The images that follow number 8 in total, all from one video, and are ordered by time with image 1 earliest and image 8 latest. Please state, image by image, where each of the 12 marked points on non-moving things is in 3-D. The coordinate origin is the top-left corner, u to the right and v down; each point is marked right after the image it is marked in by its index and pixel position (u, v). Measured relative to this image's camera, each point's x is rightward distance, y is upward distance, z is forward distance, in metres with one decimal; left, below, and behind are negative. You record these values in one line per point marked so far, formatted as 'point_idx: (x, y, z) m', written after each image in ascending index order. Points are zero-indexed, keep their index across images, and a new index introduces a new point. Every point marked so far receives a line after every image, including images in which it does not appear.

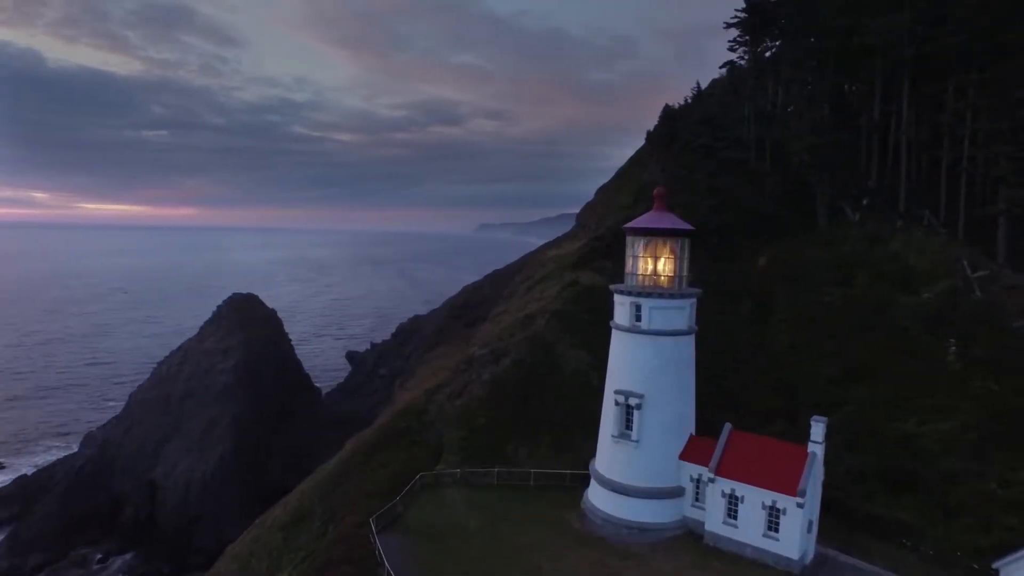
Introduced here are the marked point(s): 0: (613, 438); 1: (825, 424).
0: (+3.1, -4.7, +19.9) m
1: (+8.5, -3.7, +17.5) m
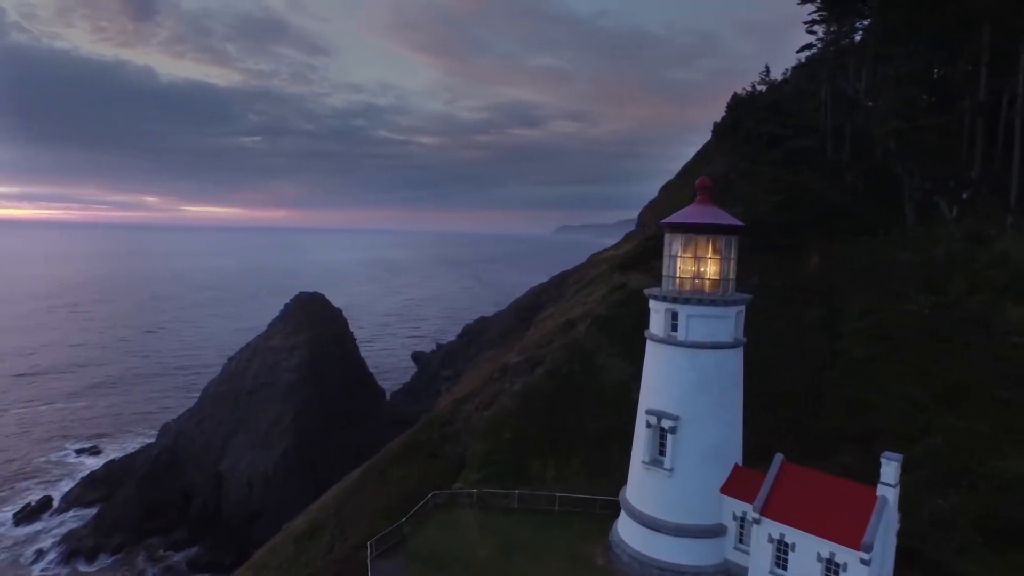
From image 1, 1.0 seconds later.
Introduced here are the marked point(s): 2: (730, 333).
0: (+3.5, -4.8, +17.3) m
1: (+8.7, -3.9, +14.4) m
2: (+5.6, -1.3, +16.5) m
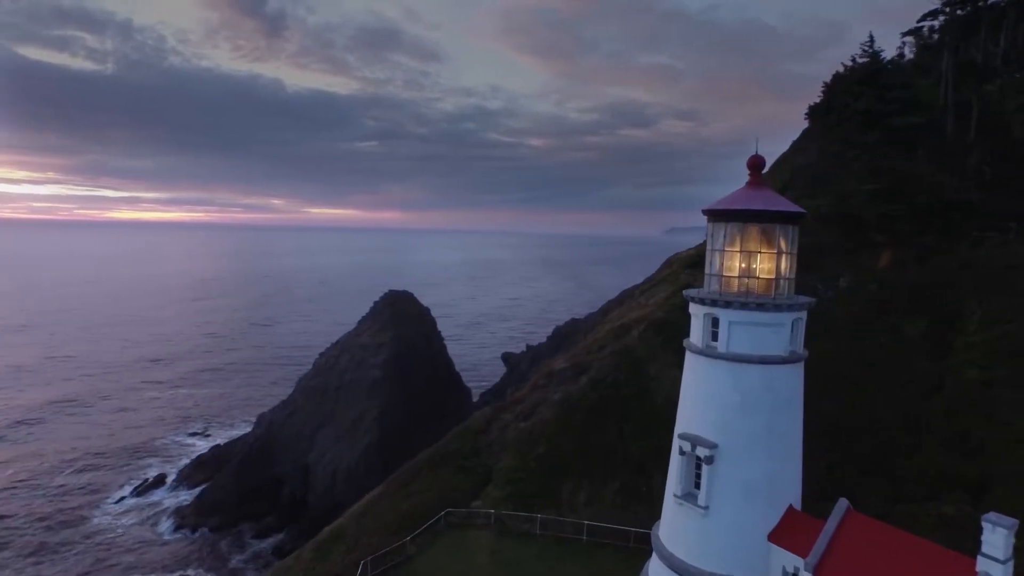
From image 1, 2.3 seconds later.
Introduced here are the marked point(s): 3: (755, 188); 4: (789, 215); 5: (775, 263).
0: (+3.7, -4.8, +14.5) m
1: (+8.3, -4.0, +10.8) m
2: (+5.7, -1.3, +13.4) m
3: (+5.3, +2.2, +14.0) m
4: (+5.9, +1.6, +13.7) m
5: (+5.7, +0.5, +13.9) m
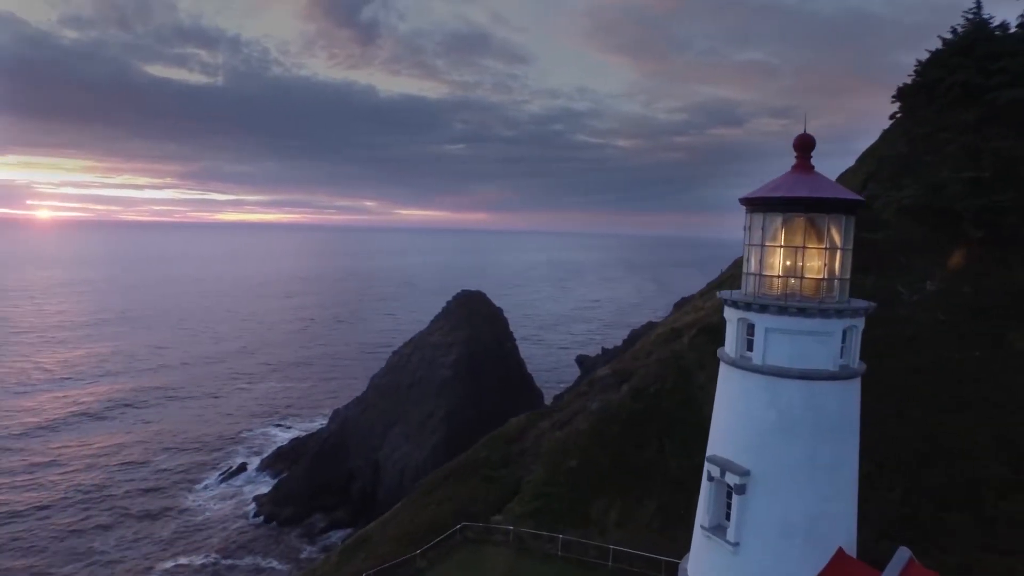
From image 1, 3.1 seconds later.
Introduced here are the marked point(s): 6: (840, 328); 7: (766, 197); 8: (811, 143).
0: (+3.8, -4.8, +12.7) m
1: (+7.8, -4.0, +8.4) m
2: (+5.6, -1.3, +11.3) m
3: (+5.4, +2.2, +12.0) m
4: (+5.9, +1.5, +11.5) m
5: (+5.8, +0.5, +11.8) m
6: (+5.8, -0.7, +11.3) m
7: (+4.7, +1.7, +11.9) m
8: (+5.6, +2.7, +12.1) m
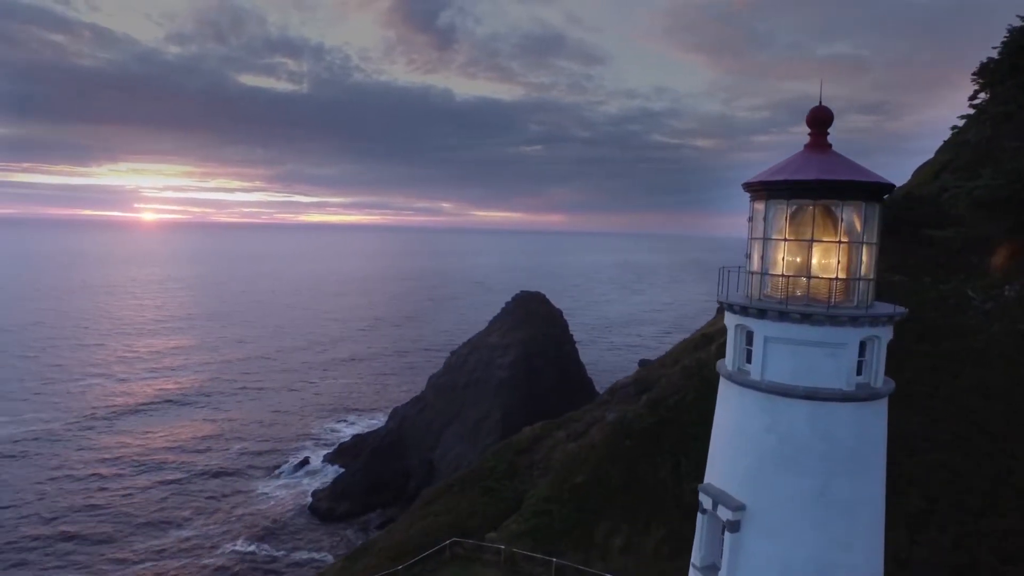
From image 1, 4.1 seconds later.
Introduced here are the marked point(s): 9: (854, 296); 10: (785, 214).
0: (+3.2, -4.8, +10.9) m
1: (+6.7, -4.1, +6.2) m
2: (+4.9, -1.3, +9.4) m
3: (+4.7, +2.1, +10.1) m
4: (+5.2, +1.5, +9.5) m
5: (+5.1, +0.5, +9.8) m
6: (+5.0, -0.7, +9.4) m
7: (+4.0, +1.7, +10.1) m
8: (+5.0, +2.7, +10.1) m
9: (+5.2, -0.1, +9.9) m
10: (+4.3, +1.1, +10.1) m
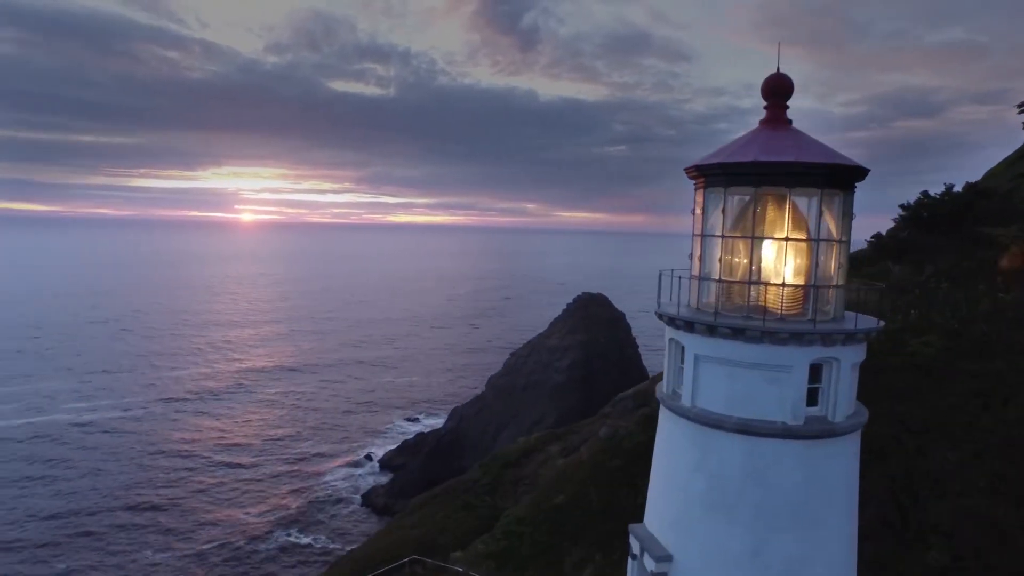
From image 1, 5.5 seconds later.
0: (+1.7, -4.9, +9.3) m
1: (+4.6, -4.2, +4.1) m
2: (+3.3, -1.4, +7.5) m
3: (+3.3, +2.0, +8.2) m
4: (+3.6, +1.4, +7.7) m
5: (+3.6, +0.4, +8.0) m
6: (+3.4, -0.9, +7.5) m
7: (+2.5, +1.6, +8.3) m
8: (+3.5, +2.6, +8.2) m
9: (+3.7, -0.2, +8.0) m
10: (+2.8, +1.0, +8.3) m
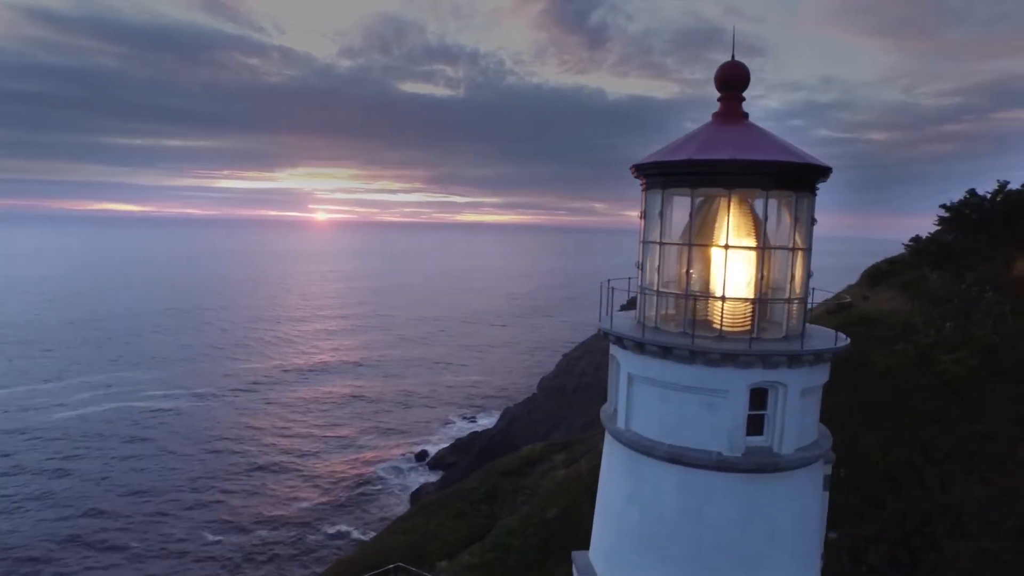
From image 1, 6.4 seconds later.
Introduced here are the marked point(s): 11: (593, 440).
0: (+0.8, -5.0, +8.6) m
1: (+3.2, -4.4, +3.1) m
2: (+2.3, -1.6, +6.7) m
3: (+2.4, +1.9, +7.4) m
4: (+2.7, +1.3, +6.8) m
5: (+2.6, +0.2, +7.1) m
6: (+2.4, -1.0, +6.6) m
7: (+1.7, +1.5, +7.5) m
8: (+2.6, +2.4, +7.4) m
9: (+2.8, -0.4, +7.1) m
10: (+1.9, +0.9, +7.5) m
11: (+2.4, -4.2, +17.8) m
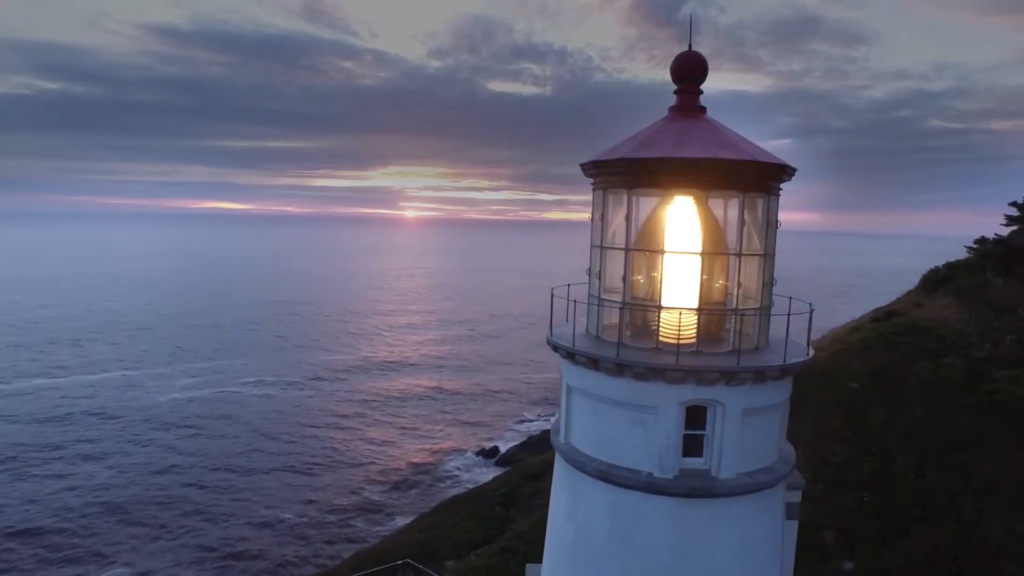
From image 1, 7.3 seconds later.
0: (+0.2, -5.0, +8.3) m
1: (+1.9, -4.5, +2.6) m
2: (+1.4, -1.7, +6.2) m
3: (+1.7, +1.8, +6.8) m
4: (+1.9, +1.2, +6.2) m
5: (+1.9, +0.1, +6.5) m
6: (+1.6, -1.1, +6.1) m
7: (+1.0, +1.4, +7.1) m
8: (+2.0, +2.4, +6.8) m
9: (+2.0, -0.5, +6.5) m
10: (+1.3, +0.8, +7.0) m
11: (+3.1, -4.3, +17.2) m
